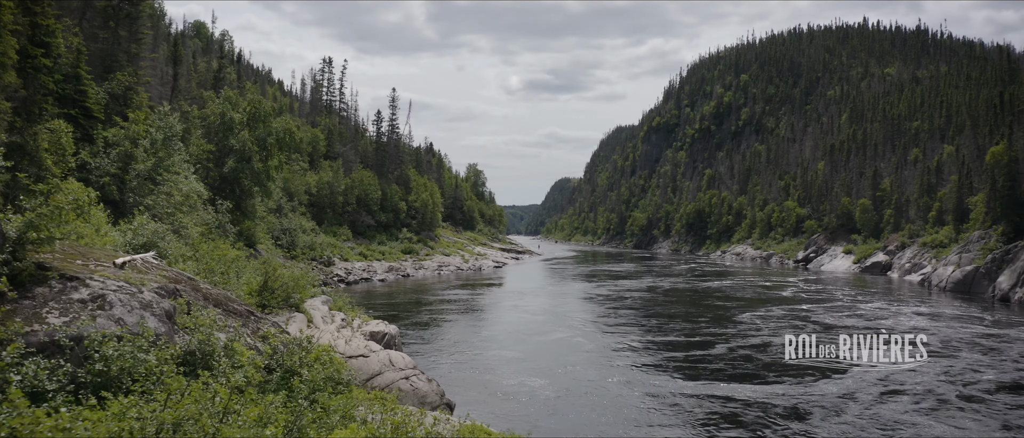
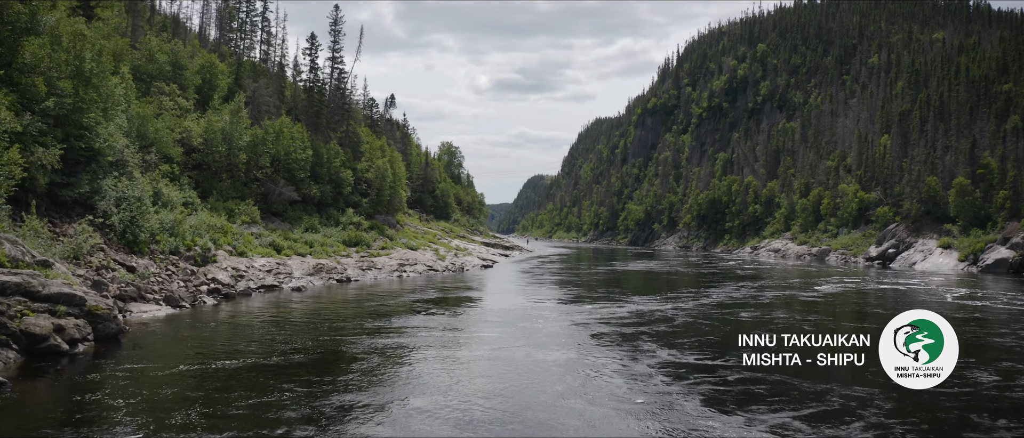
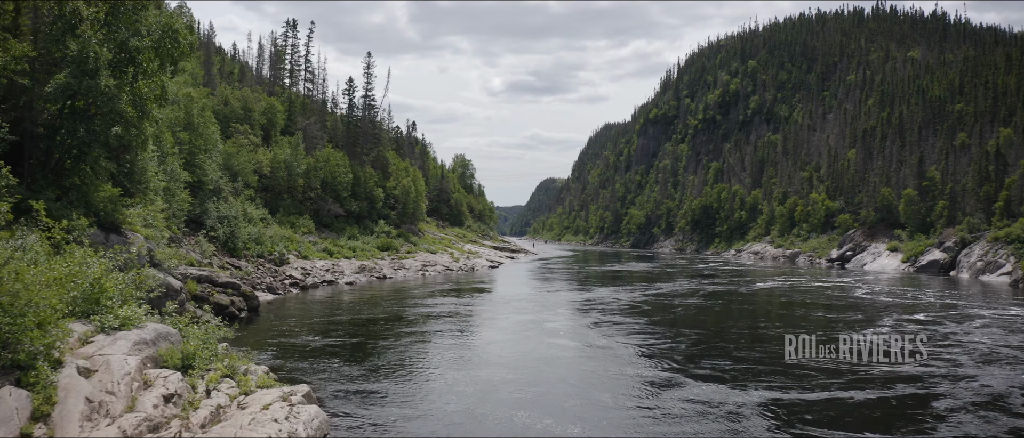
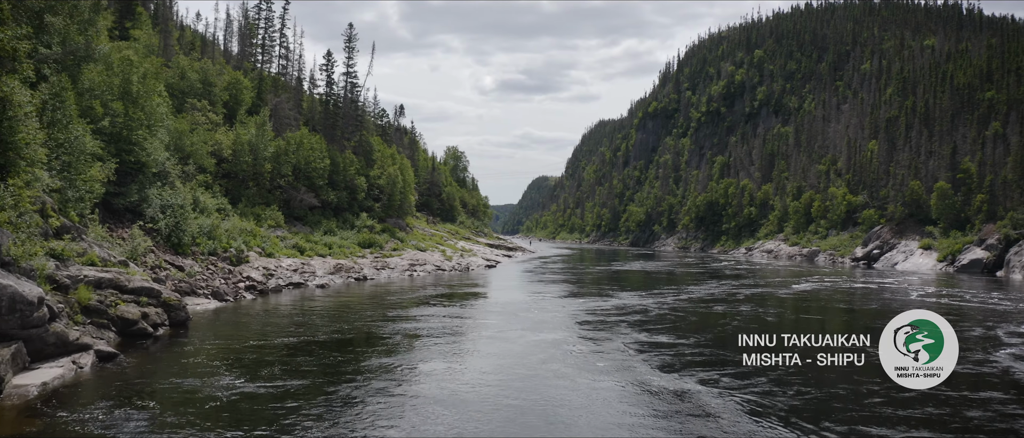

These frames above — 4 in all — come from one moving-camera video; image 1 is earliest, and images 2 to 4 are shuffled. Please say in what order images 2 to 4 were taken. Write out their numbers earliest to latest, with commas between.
3, 4, 2
